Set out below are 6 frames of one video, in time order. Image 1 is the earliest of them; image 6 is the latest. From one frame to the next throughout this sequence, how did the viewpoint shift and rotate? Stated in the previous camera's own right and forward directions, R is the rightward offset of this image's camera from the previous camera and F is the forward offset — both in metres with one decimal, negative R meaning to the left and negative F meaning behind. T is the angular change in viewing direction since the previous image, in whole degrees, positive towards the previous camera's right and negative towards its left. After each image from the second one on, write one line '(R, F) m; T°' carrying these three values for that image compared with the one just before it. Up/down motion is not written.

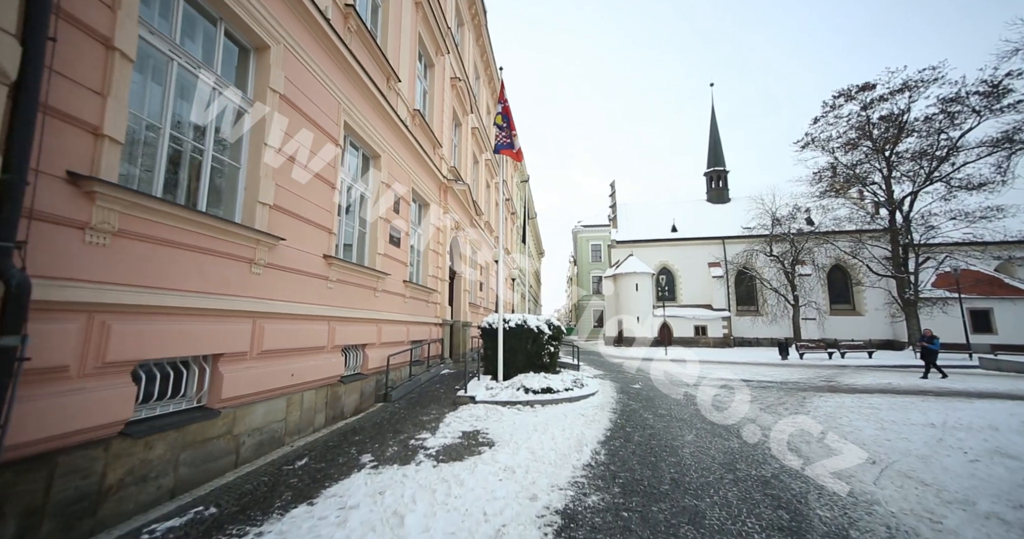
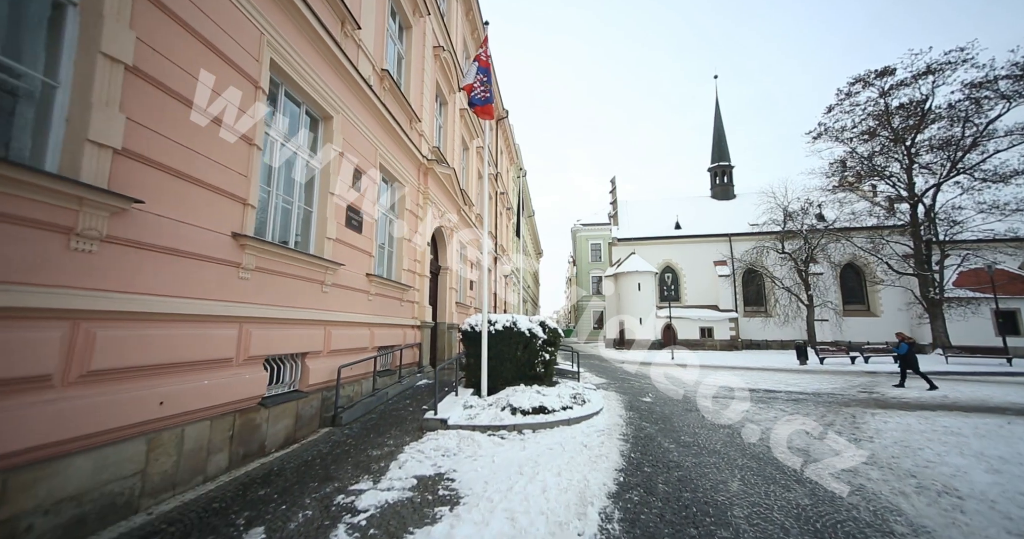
(+0.2, +1.5) m; 0°
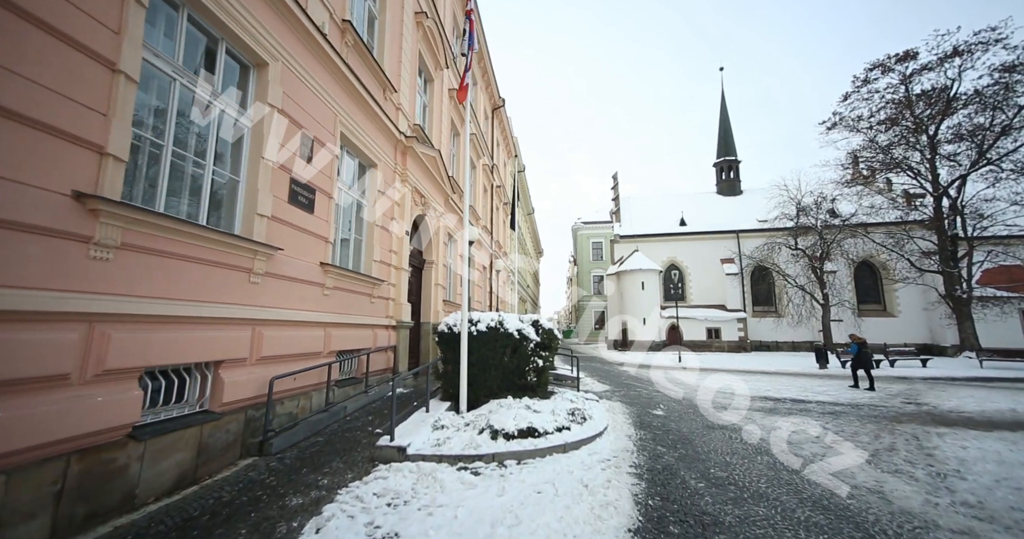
(+0.2, +1.2) m; 0°
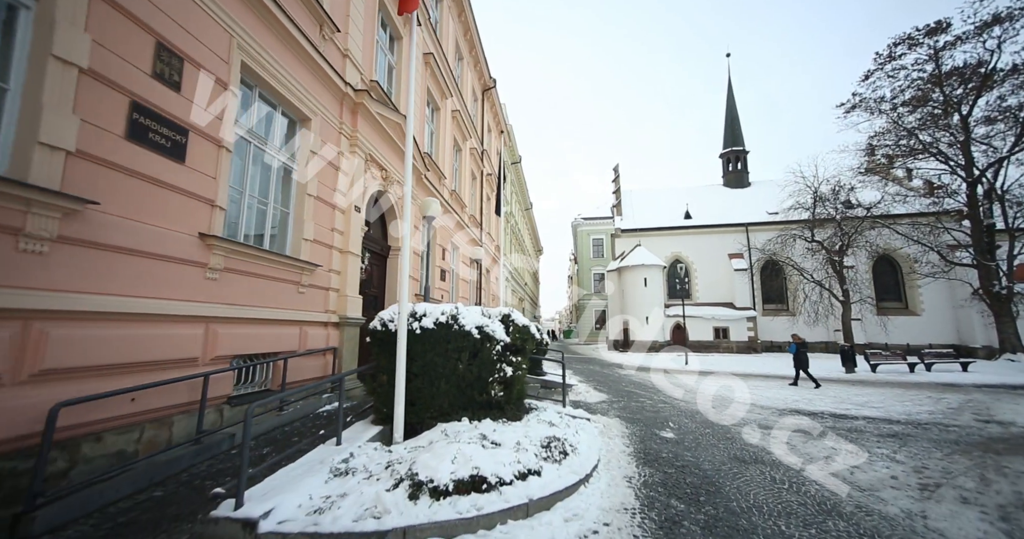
(+0.5, +1.7) m; 0°
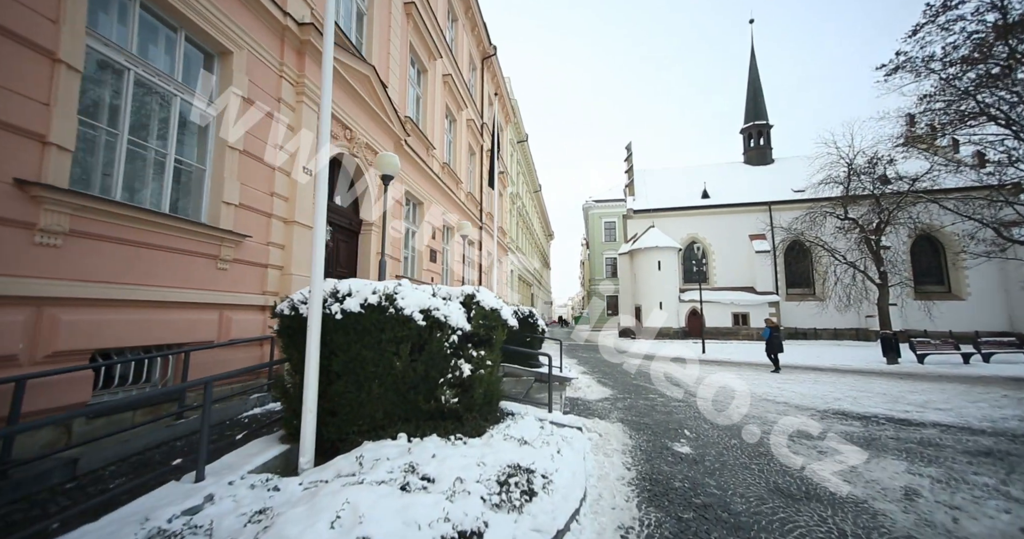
(+0.5, +1.3) m; -2°
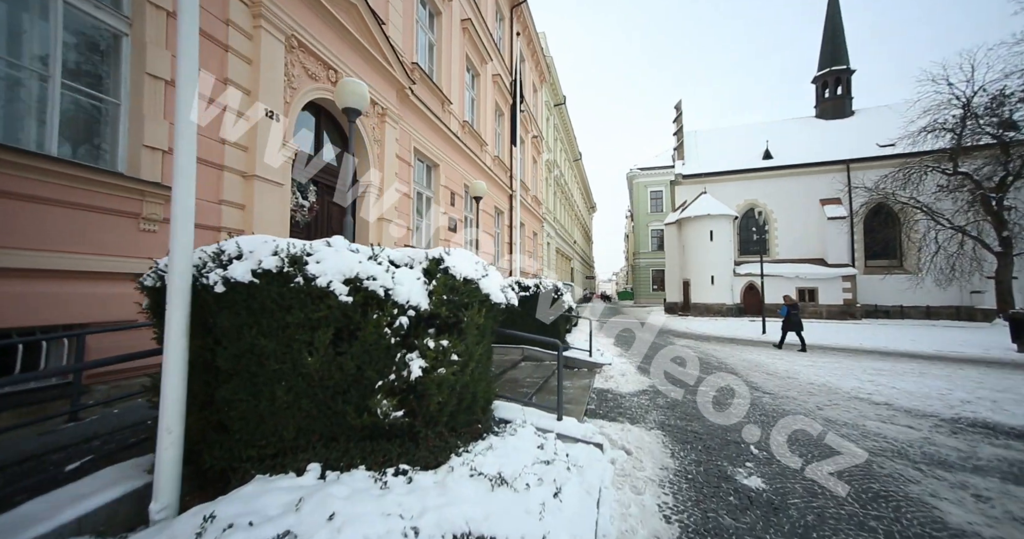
(+0.4, +1.4) m; -6°
